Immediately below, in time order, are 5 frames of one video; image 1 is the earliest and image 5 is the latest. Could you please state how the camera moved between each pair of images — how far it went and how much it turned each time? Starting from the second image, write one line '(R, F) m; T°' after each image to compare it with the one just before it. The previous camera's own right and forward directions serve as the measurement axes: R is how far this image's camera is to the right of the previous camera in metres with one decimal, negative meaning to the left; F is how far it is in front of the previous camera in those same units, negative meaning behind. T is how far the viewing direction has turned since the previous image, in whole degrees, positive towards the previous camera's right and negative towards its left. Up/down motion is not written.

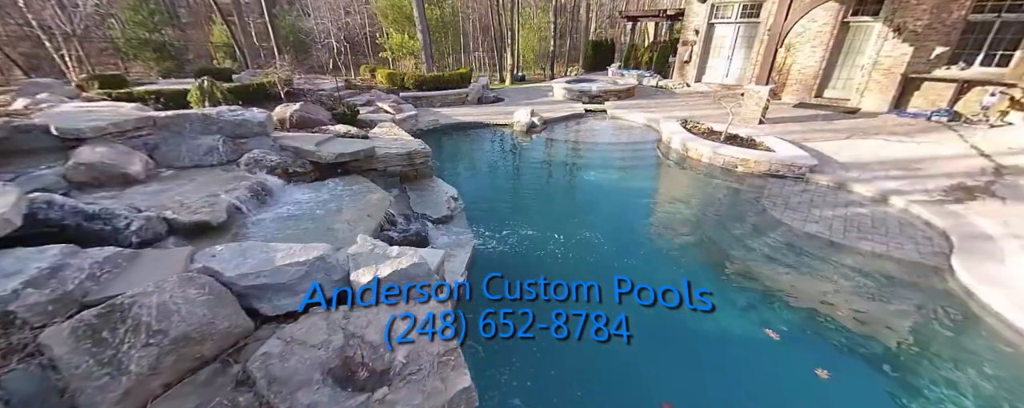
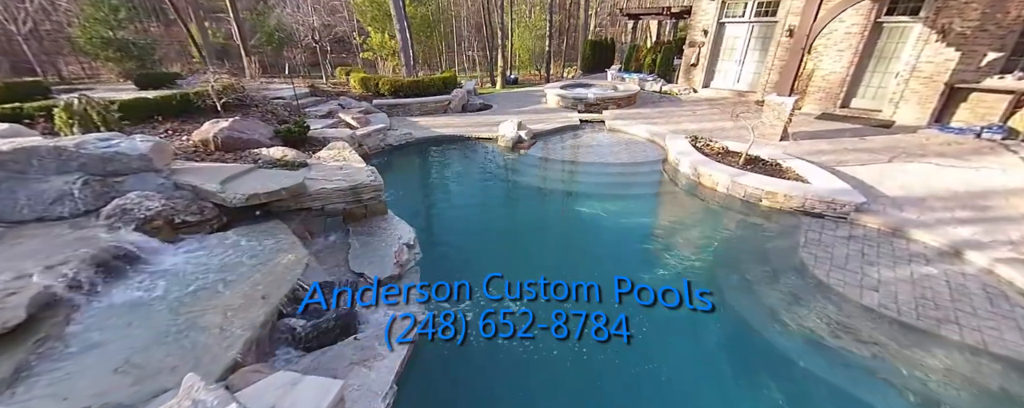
(+0.4, +1.2) m; 0°
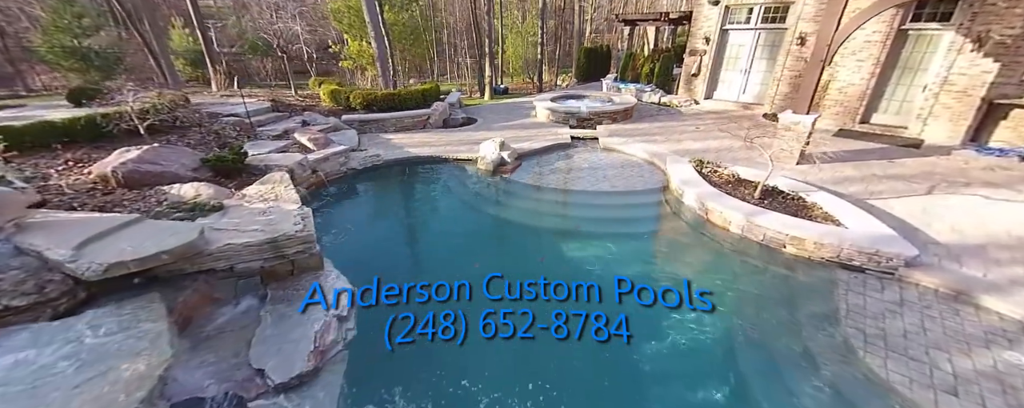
(+0.4, +1.0) m; 0°
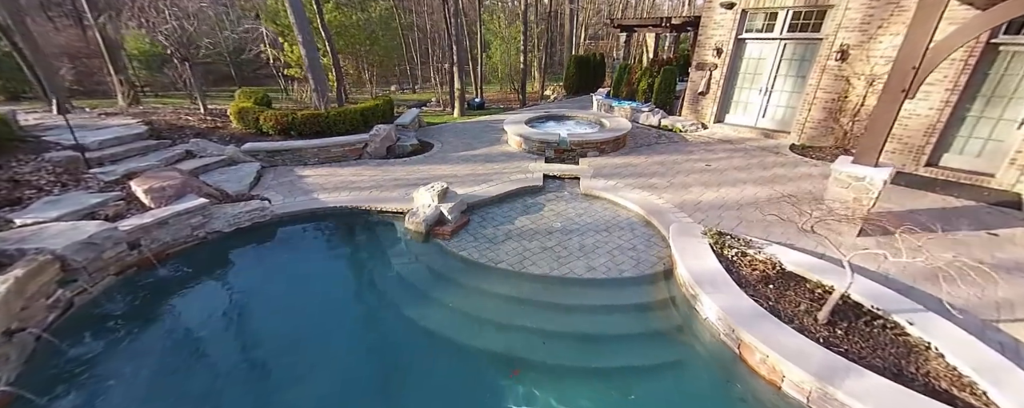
(+0.9, +2.1) m; 0°
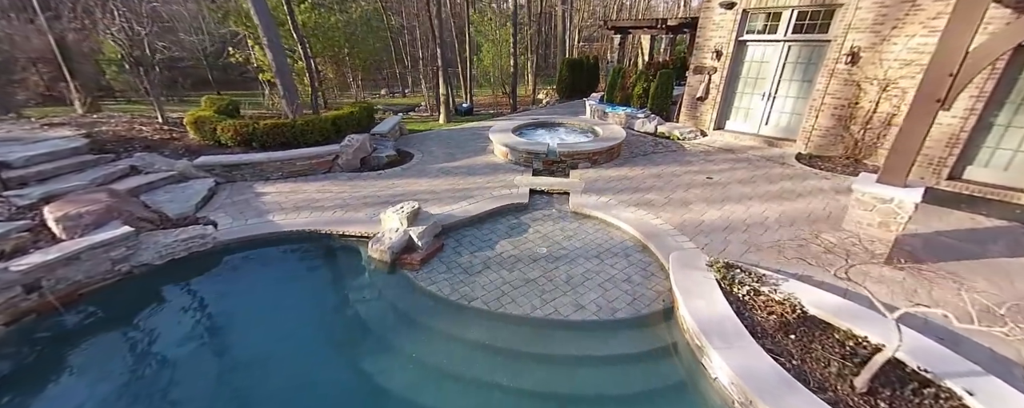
(+0.3, +0.6) m; 0°
